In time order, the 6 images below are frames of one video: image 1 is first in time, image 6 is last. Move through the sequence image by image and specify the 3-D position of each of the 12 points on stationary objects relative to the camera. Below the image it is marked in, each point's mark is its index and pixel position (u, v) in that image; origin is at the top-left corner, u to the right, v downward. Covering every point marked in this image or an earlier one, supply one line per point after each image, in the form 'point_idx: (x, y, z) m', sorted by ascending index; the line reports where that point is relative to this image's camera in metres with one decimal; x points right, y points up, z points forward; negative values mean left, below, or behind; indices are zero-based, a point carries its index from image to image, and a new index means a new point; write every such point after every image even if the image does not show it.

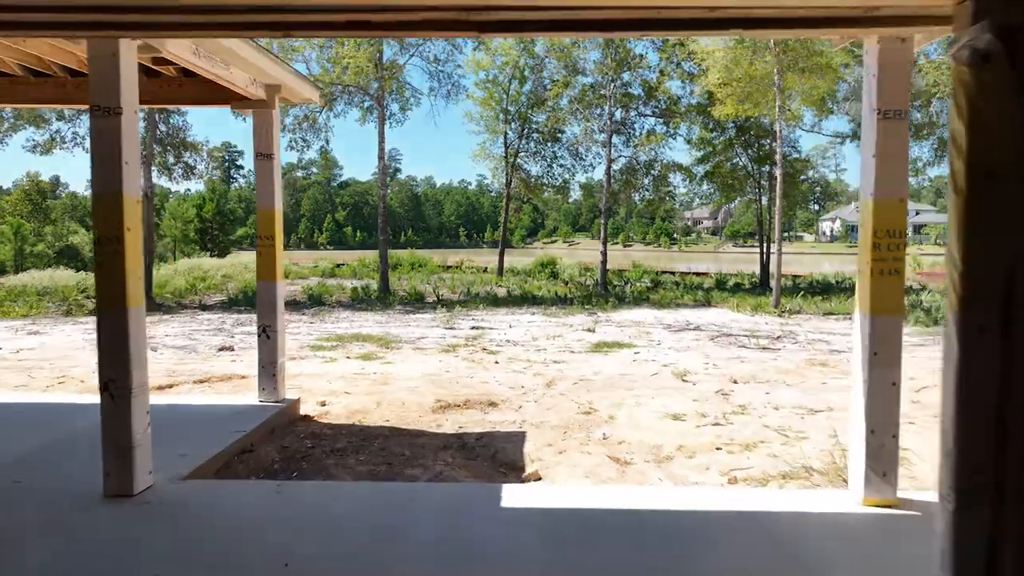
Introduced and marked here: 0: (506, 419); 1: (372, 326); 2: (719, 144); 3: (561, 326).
0: (0.0, -0.8, +4.5) m
1: (-2.0, -0.6, +10.1) m
2: (+6.0, +4.2, +20.1) m
3: (+0.7, -0.6, +10.1) m
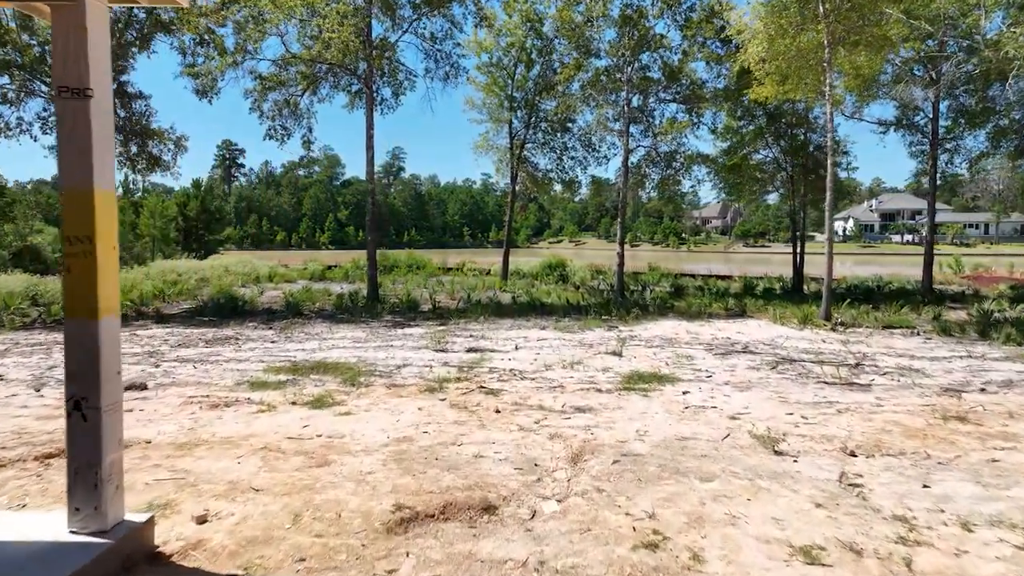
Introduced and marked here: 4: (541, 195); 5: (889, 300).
0: (0.0, -1.0, +2.6) m
1: (-2.0, -0.7, +8.2) m
2: (+6.1, +4.0, +18.2) m
3: (+0.8, -0.7, +8.2) m
4: (+0.8, +2.7, +20.0) m
5: (+8.2, -0.3, +15.2) m
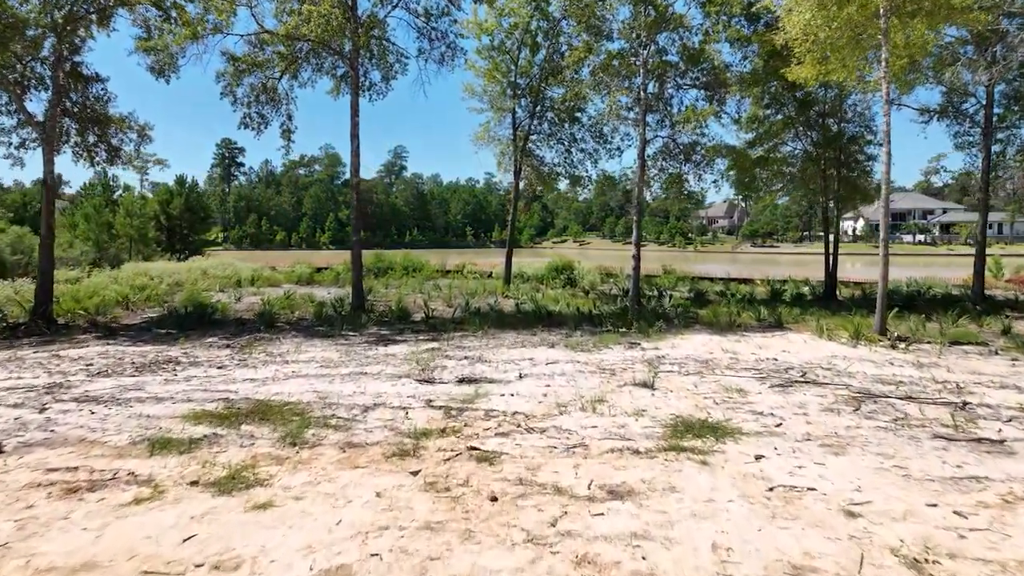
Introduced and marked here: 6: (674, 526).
0: (0.0, -1.1, +1.0) m
1: (-1.9, -0.8, +6.6) m
2: (+6.2, +3.9, +16.5) m
3: (+0.8, -0.9, +6.5) m
4: (+0.9, +2.6, +18.3) m
5: (+8.3, -0.4, +13.5) m
6: (+0.7, -1.0, +3.0) m
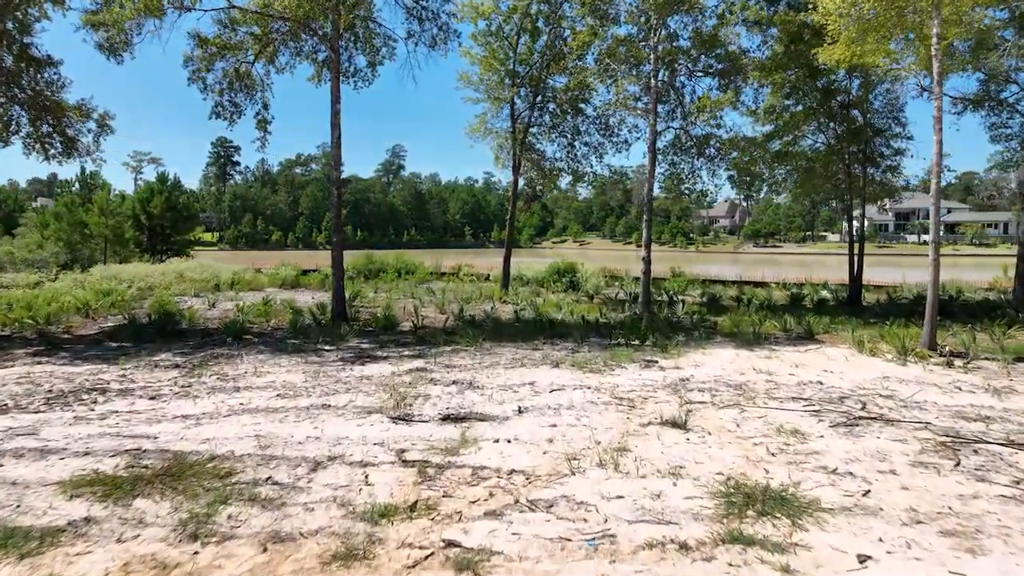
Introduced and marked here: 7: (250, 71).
0: (0.0, -1.2, -0.3) m
1: (-2.0, -0.9, +5.4) m
2: (+6.2, +3.8, +15.2) m
3: (+0.8, -1.0, +5.3) m
4: (+0.9, +2.5, +17.1) m
5: (+8.2, -0.5, +12.3) m
6: (+0.7, -1.1, +1.8) m
7: (-4.7, +3.9, +12.6) m
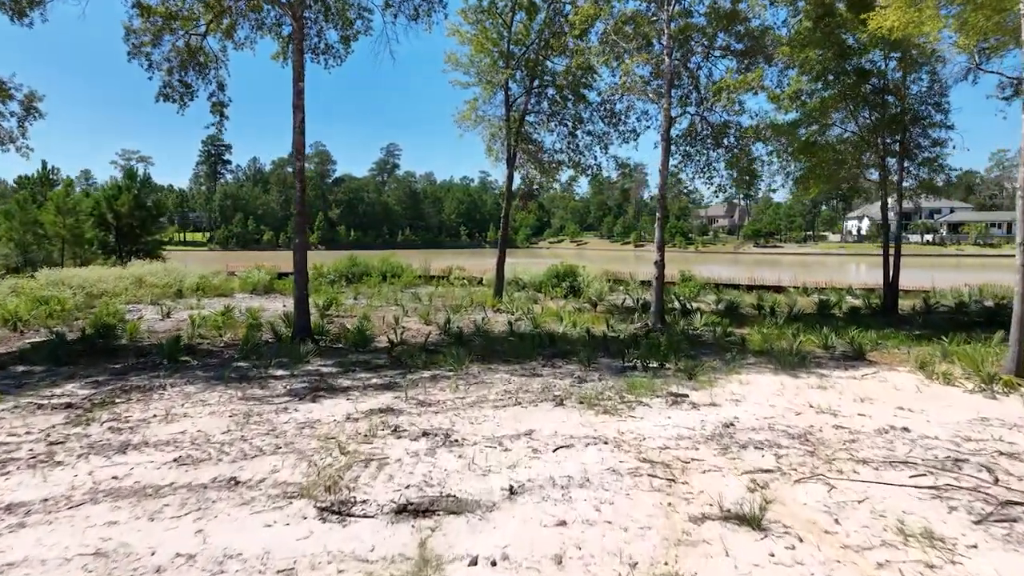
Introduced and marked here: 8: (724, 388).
0: (-0.1, -1.4, -1.9) m
1: (-2.0, -1.1, +3.7) m
2: (+6.1, +3.7, +13.6) m
3: (+0.8, -1.1, +3.6) m
4: (+0.8, +2.3, +15.4) m
5: (+8.1, -0.6, +10.6) m
6: (+0.6, -1.3, +0.1) m
7: (-4.8, +3.8, +10.9) m
8: (+2.1, -0.9, +6.8) m
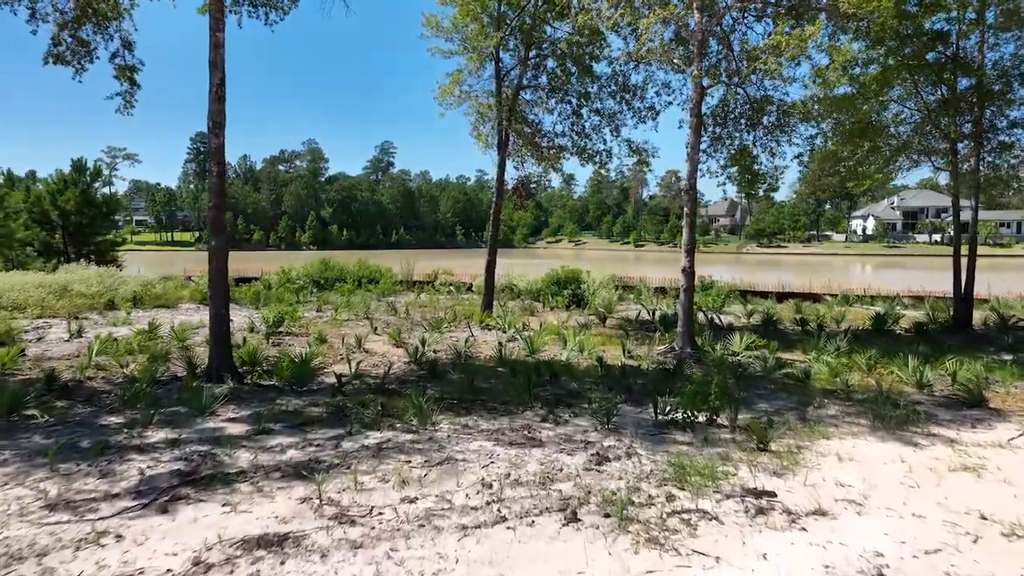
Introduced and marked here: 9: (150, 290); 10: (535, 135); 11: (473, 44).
0: (-0.1, -1.6, -4.4) m
1: (-2.1, -1.3, +1.2) m
2: (+5.9, +3.5, +11.2) m
3: (+0.7, -1.3, +1.2) m
4: (+0.6, +2.1, +13.0) m
5: (+8.0, -0.8, +8.2) m
6: (+0.5, -1.5, -2.3) m
7: (-4.9, +3.6, +8.4) m
8: (+1.9, -1.1, +4.4) m
9: (-7.5, 0.0, +14.4) m
10: (+0.4, +2.8, +12.5) m
11: (-0.7, +4.2, +12.1) m
